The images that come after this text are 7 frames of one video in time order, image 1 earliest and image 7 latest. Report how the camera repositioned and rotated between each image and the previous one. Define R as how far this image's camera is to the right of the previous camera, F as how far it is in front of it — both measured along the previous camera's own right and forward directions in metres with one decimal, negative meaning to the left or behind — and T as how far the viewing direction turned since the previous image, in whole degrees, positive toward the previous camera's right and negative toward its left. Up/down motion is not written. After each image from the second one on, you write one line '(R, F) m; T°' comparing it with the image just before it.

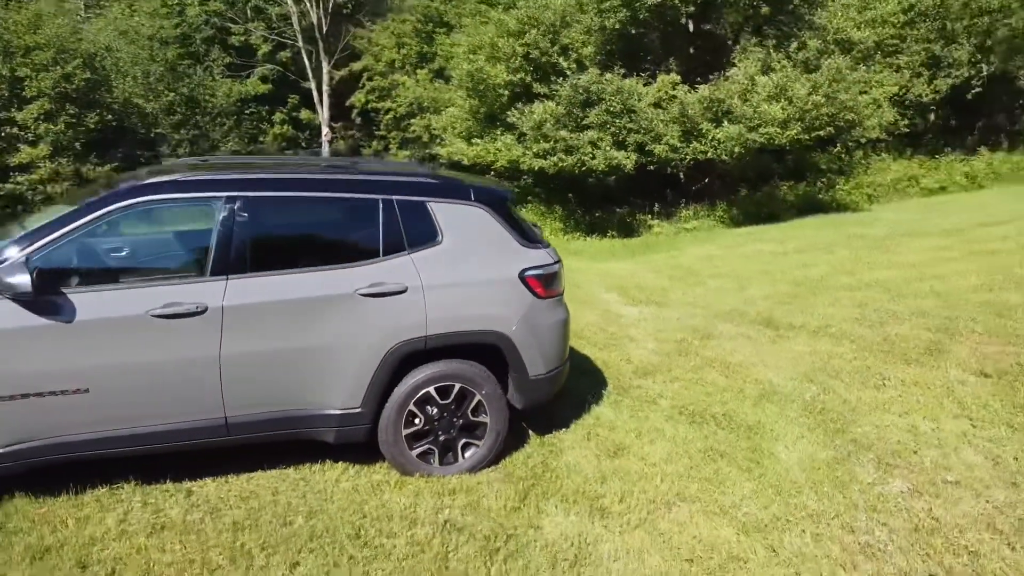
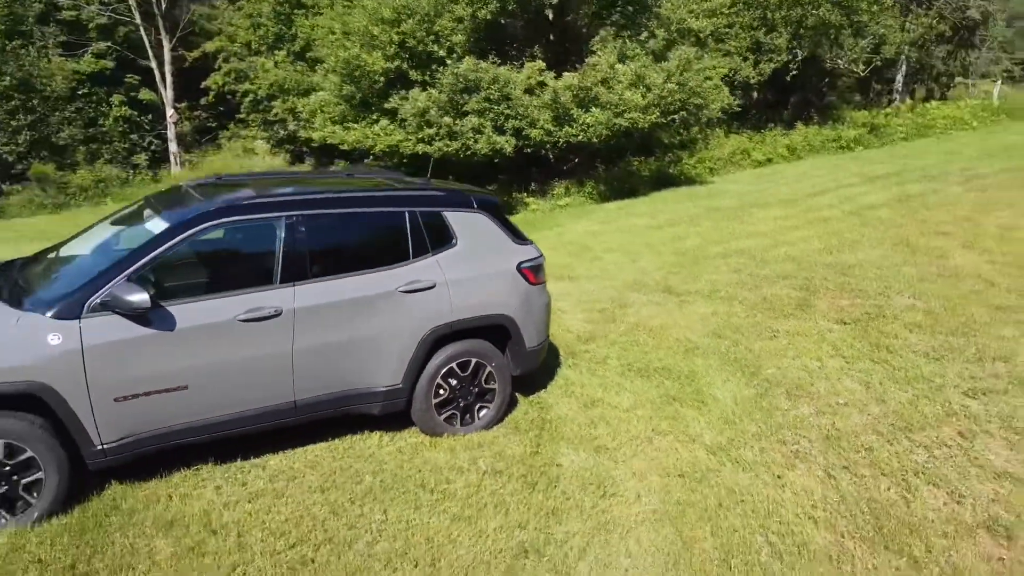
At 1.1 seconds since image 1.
(-1.0, -0.8) m; +11°
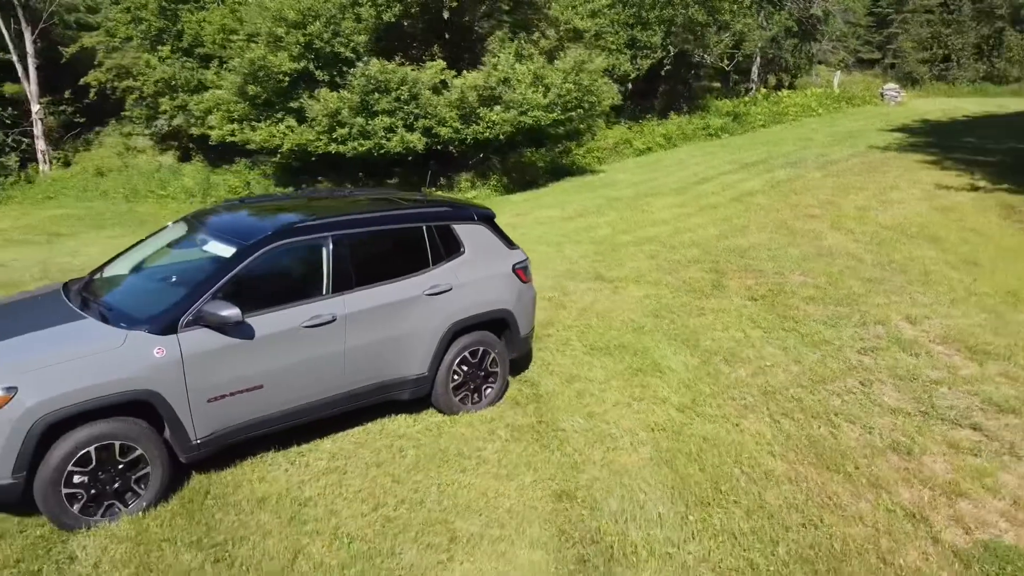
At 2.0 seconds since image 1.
(-0.9, -0.9) m; +9°
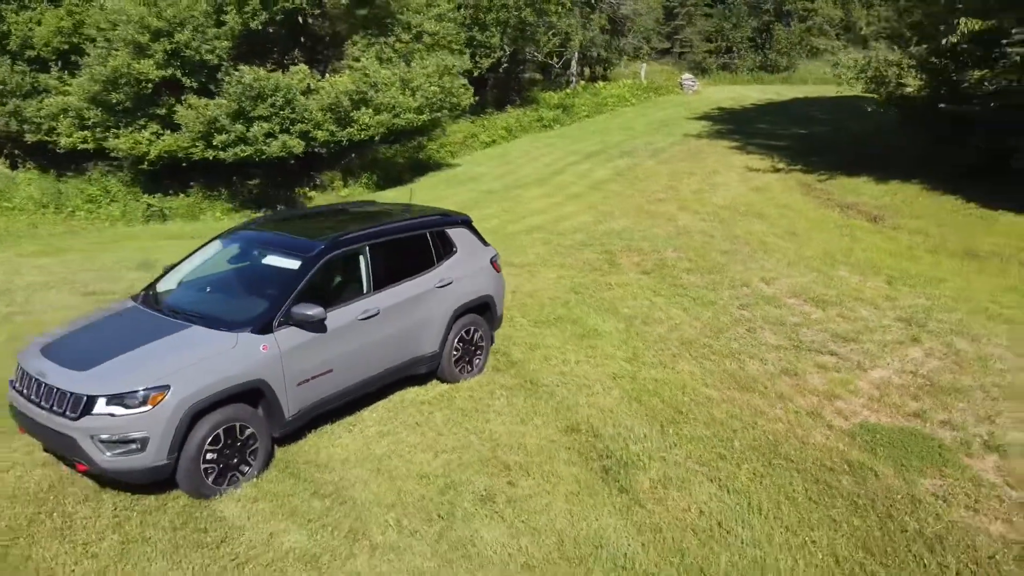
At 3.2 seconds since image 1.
(-1.5, -1.3) m; +13°
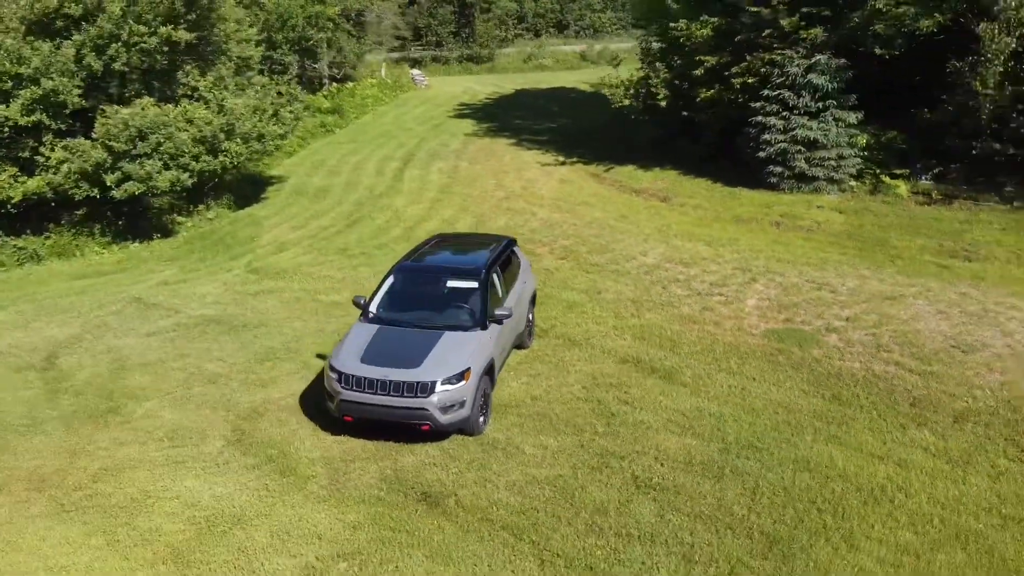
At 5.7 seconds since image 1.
(-4.8, -2.7) m; +23°
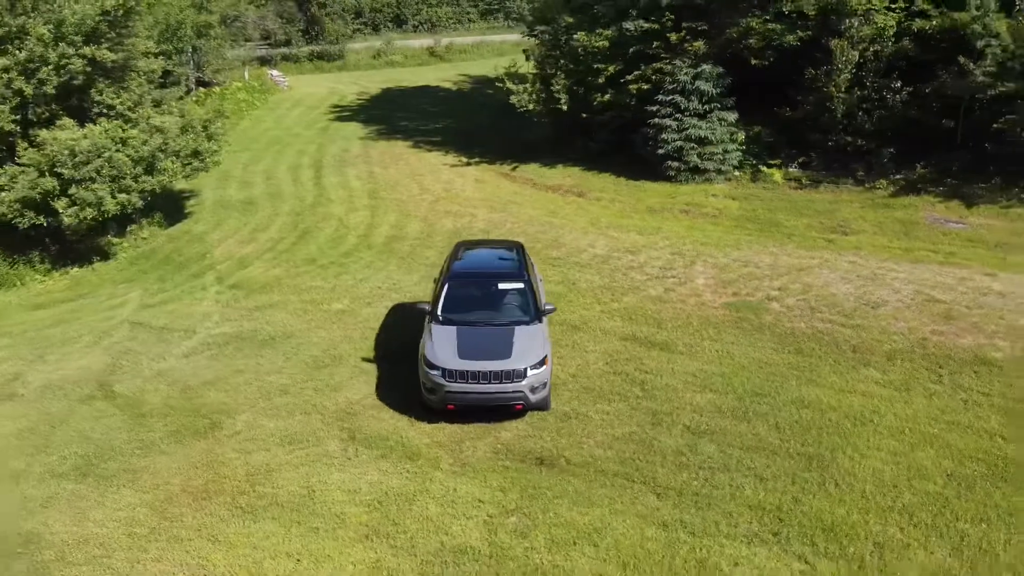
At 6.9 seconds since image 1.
(-3.0, -1.4) m; +13°
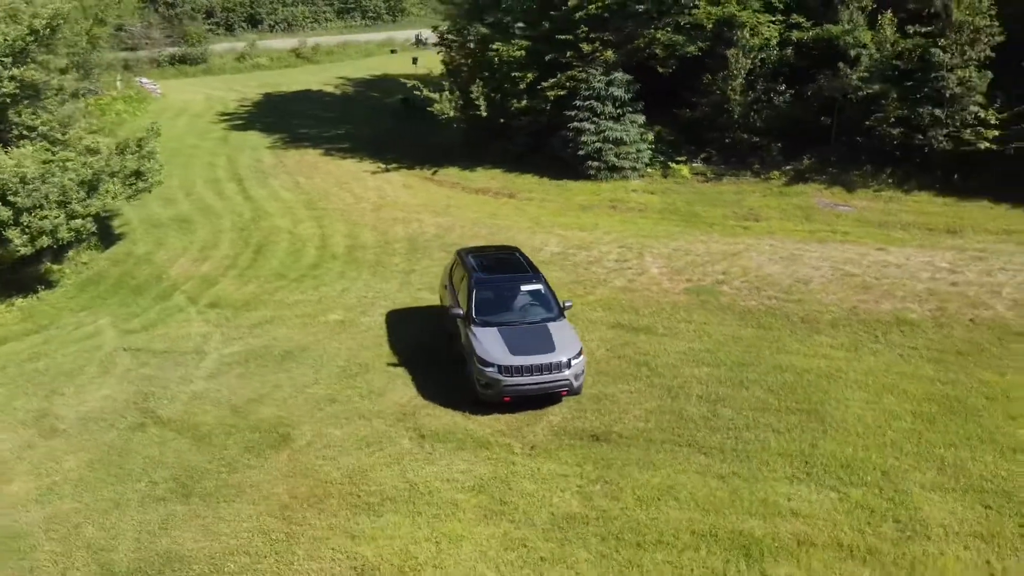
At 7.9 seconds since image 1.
(-2.7, -1.0) m; +11°
